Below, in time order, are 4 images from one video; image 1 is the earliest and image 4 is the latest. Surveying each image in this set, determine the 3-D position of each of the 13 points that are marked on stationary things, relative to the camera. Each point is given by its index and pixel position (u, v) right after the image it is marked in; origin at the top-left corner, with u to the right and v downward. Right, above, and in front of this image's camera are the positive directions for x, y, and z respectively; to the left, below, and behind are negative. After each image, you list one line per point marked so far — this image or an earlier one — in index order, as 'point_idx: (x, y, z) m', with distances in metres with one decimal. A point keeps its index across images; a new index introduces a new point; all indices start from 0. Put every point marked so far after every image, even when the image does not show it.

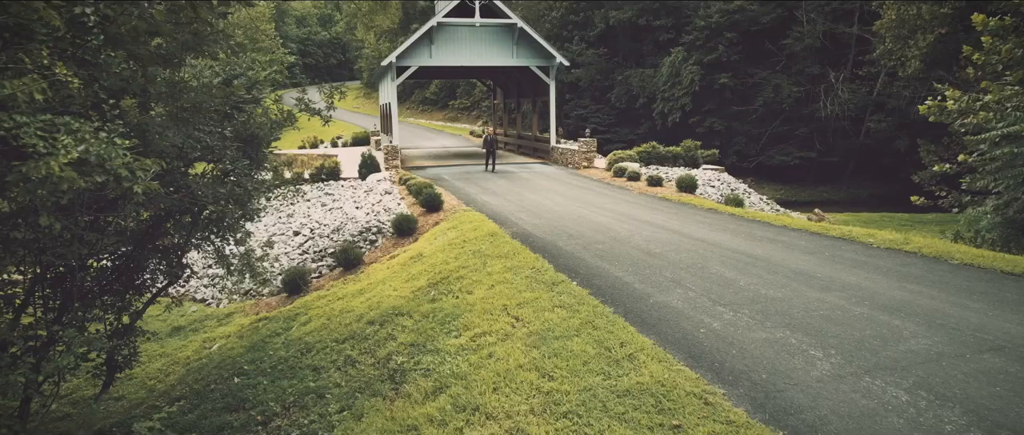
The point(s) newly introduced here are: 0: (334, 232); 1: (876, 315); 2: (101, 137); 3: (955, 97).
0: (-4.6, -0.4, +15.5) m
1: (+3.7, -1.0, +6.2) m
2: (-3.1, +0.6, +4.5) m
3: (+9.5, +2.6, +13.2) m
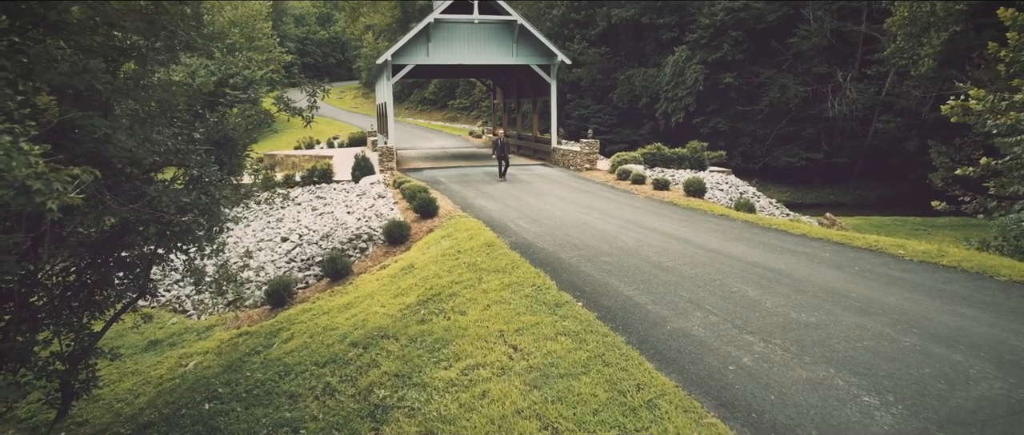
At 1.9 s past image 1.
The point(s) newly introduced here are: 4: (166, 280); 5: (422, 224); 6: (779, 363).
0: (-4.6, -0.5, +14.7) m
1: (+3.7, -1.2, +5.4) m
2: (-3.1, +0.5, +3.7) m
3: (+9.5, +2.5, +12.4) m
4: (-5.4, -1.0, +9.5) m
5: (-2.0, -0.1, +13.9) m
6: (+2.3, -1.2, +5.2) m
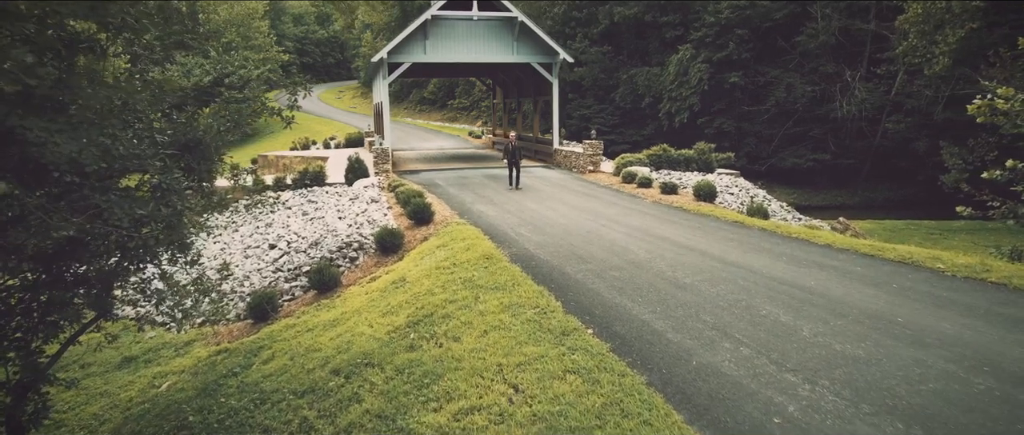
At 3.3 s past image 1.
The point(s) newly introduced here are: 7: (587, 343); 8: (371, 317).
0: (-4.6, -0.6, +13.9) m
1: (+3.7, -1.3, +4.5) m
2: (-3.1, +0.3, +2.8) m
3: (+9.5, +2.3, +11.5) m
4: (-5.4, -1.1, +8.6) m
5: (-2.0, -0.3, +13.0) m
6: (+2.3, -1.4, +4.3) m
7: (+0.7, -1.2, +5.7) m
8: (-2.0, -1.4, +8.6) m
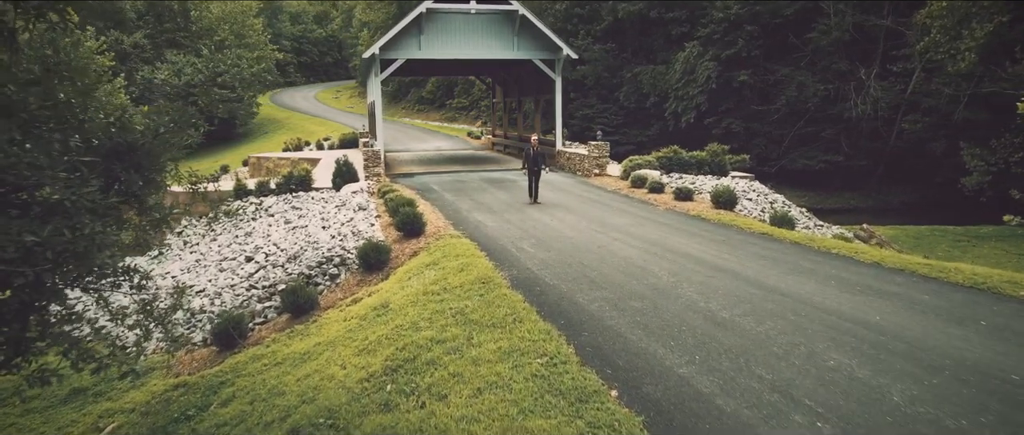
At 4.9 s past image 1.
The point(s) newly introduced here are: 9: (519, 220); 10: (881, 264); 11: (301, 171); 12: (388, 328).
0: (-4.6, -0.9, +12.5) m
1: (+3.7, -1.5, +3.2) m
2: (-3.1, +0.1, +1.5) m
3: (+9.5, +2.1, +10.2) m
4: (-5.4, -1.4, +7.3) m
5: (-2.0, -0.5, +11.6) m
6: (+2.3, -1.6, +3.0) m
7: (+0.7, -1.4, +4.3) m
8: (-2.0, -1.6, +7.2) m
9: (+0.1, -0.1, +12.7) m
10: (+5.4, -0.7, +8.9) m
11: (-6.4, +1.4, +18.7) m
12: (-1.5, -1.3, +7.3) m
